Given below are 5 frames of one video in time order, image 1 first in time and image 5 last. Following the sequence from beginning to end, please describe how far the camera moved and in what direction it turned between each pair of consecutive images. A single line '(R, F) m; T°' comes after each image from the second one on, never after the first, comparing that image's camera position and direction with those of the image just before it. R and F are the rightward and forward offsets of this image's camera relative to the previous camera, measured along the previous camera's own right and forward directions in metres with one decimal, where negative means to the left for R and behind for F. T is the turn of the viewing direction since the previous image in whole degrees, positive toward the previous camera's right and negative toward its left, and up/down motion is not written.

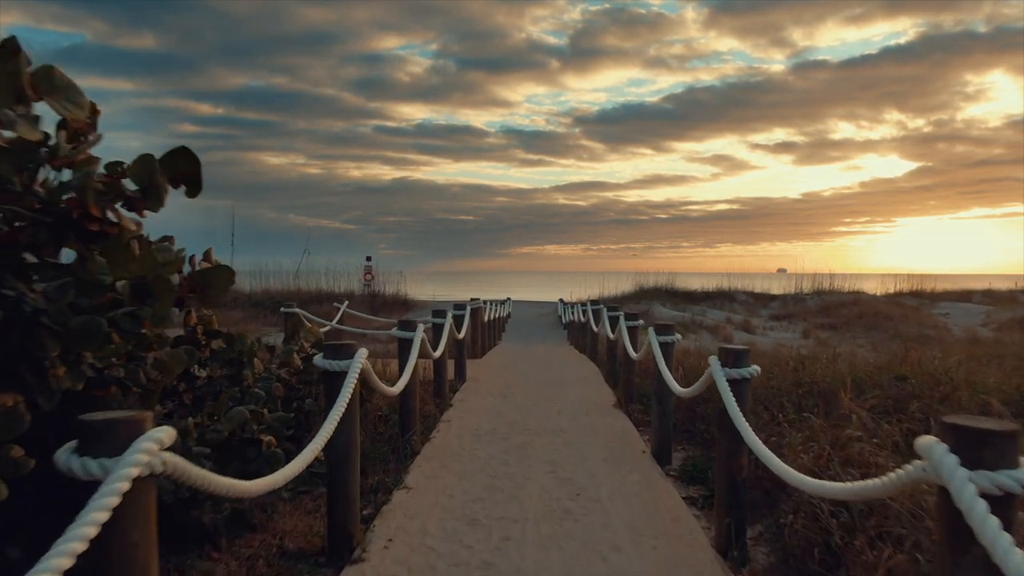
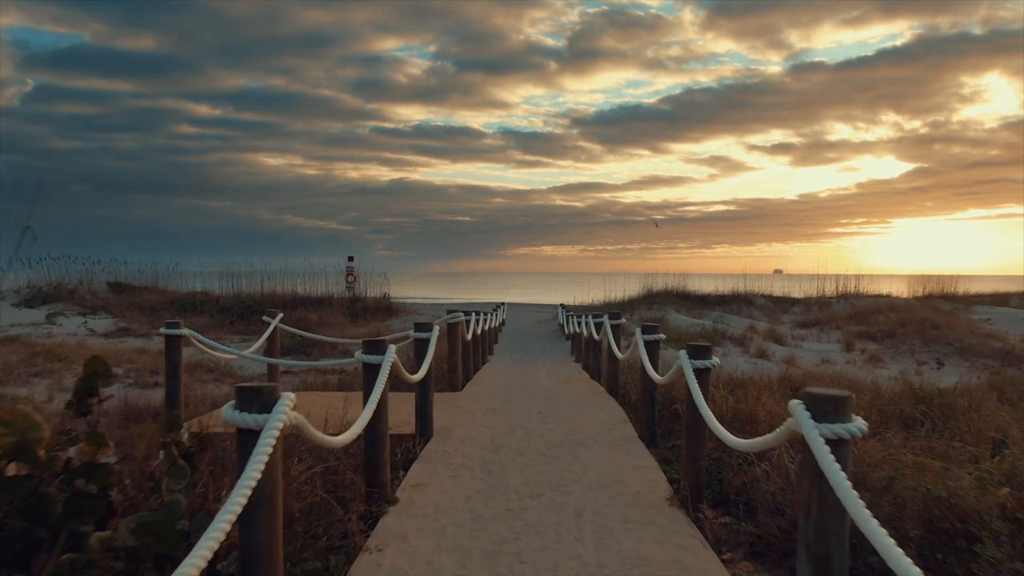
(+0.1, +3.2) m; 0°
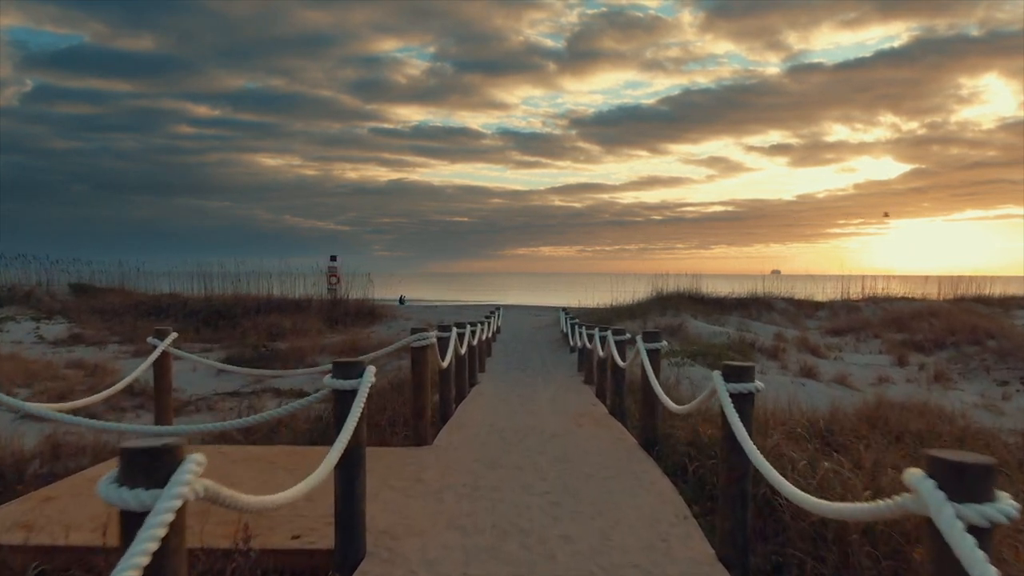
(+0.1, +2.8) m; 0°
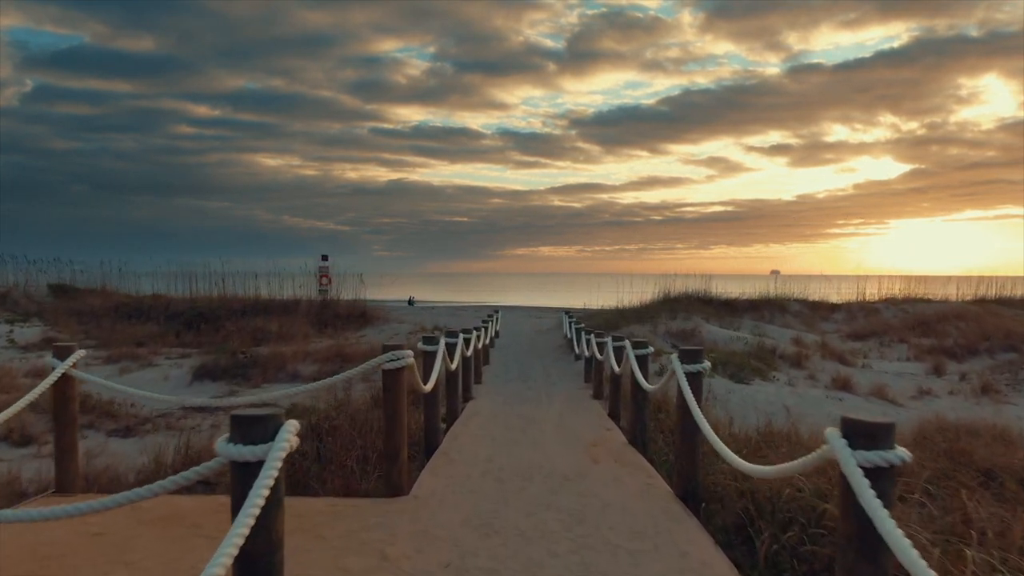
(0.0, +1.4) m; 0°
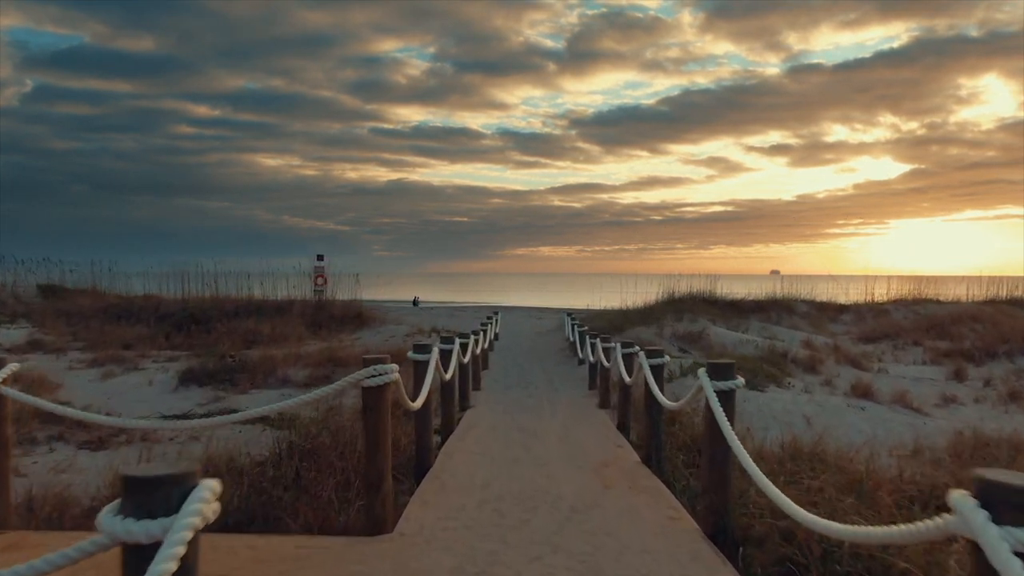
(0.0, +0.7) m; 0°
